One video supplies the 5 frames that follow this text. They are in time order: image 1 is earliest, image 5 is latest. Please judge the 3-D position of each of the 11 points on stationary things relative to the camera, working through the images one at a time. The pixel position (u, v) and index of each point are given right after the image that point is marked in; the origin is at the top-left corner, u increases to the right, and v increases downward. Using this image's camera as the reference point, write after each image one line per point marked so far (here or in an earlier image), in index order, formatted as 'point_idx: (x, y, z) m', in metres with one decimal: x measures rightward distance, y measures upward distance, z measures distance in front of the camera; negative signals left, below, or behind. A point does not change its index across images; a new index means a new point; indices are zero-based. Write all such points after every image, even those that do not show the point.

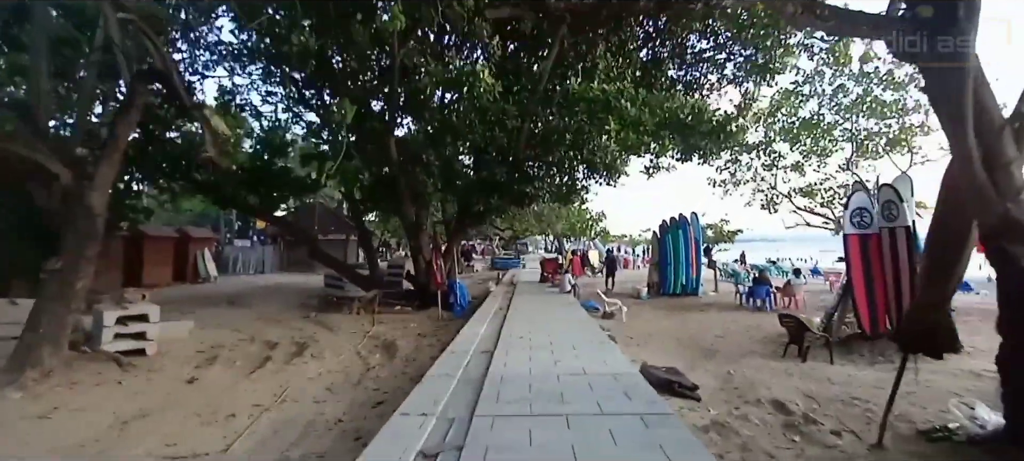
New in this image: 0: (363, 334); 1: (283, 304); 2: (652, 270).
0: (-2.4, -1.7, +11.9) m
1: (-5.2, -1.7, +17.2) m
2: (+3.7, -1.0, +19.6) m
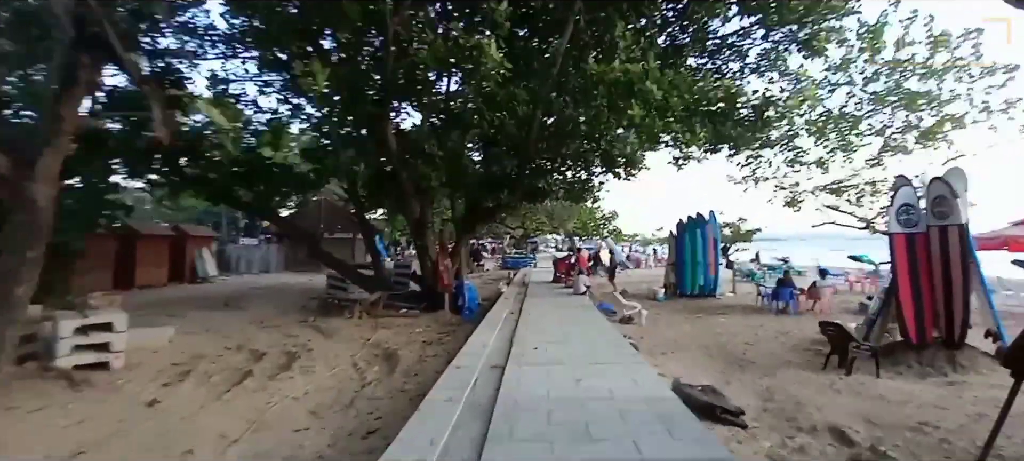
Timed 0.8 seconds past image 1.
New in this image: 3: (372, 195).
0: (-2.2, -1.6, +11.1) m
1: (-5.0, -1.7, +16.4) m
2: (+3.9, -1.0, +18.7) m
3: (-2.6, +0.7, +14.1) m
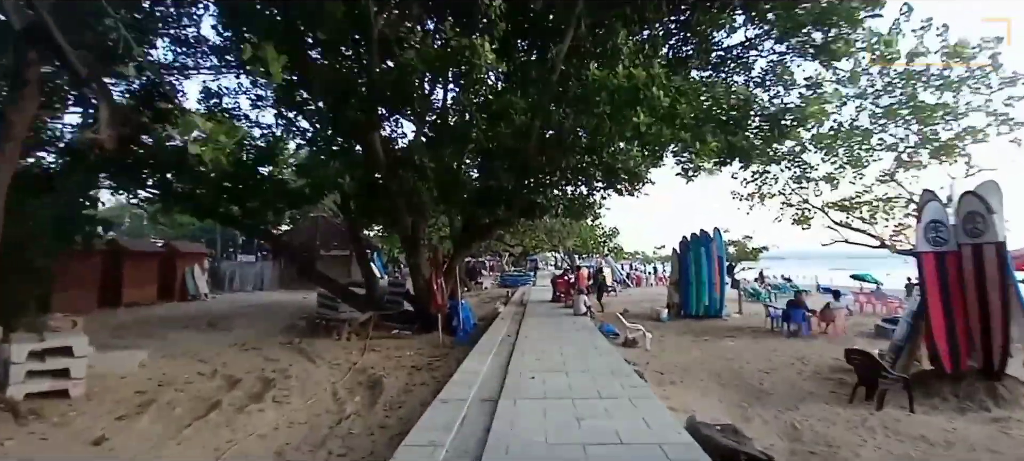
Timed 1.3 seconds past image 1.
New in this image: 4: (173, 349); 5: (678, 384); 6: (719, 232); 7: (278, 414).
0: (-2.2, -1.9, +10.4) m
1: (-5.1, -2.0, +15.6) m
2: (+3.8, -1.4, +18.0) m
3: (-2.7, +0.4, +13.5) m
4: (-5.6, -1.9, +12.3) m
5: (+1.8, -1.6, +7.9) m
6: (+4.8, 0.0, +17.4) m
7: (-2.1, -1.6, +6.8) m
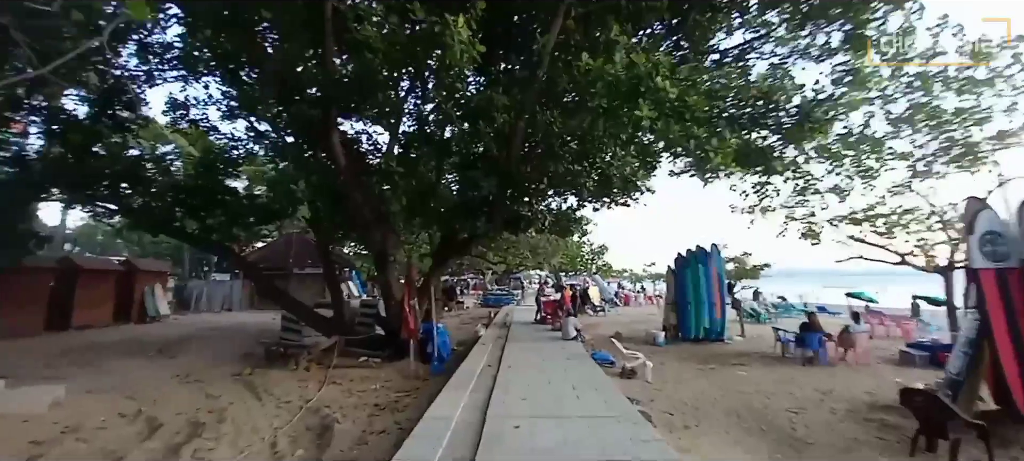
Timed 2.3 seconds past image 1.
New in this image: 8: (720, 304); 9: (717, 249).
0: (-2.5, -2.0, +8.9) m
1: (-5.4, -2.3, +14.1) m
2: (+3.4, -1.8, +16.6) m
3: (-3.0, +0.1, +12.0) m
4: (-5.8, -2.1, +10.7) m
5: (+1.6, -1.7, +6.5) m
6: (+4.4, -0.4, +16.1) m
7: (-2.3, -1.7, +5.3) m
8: (+4.4, -1.5, +15.7) m
9: (+4.4, -0.4, +16.1) m
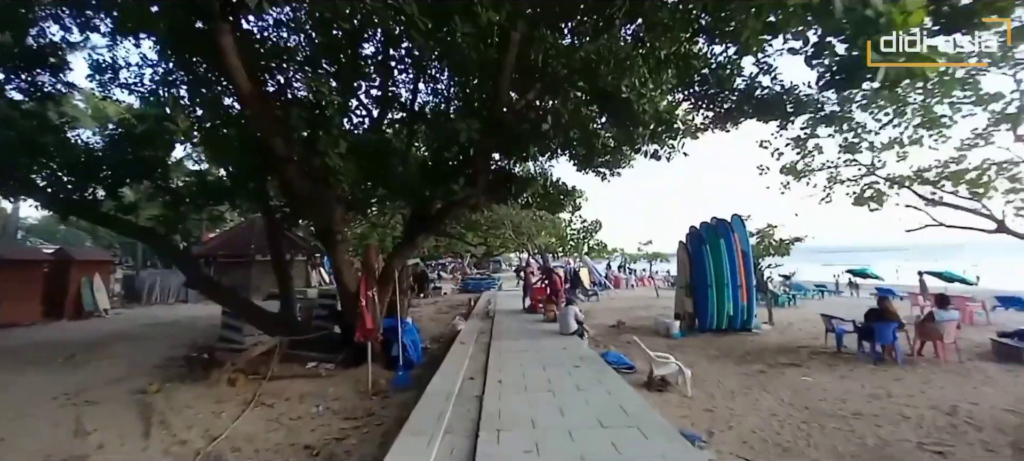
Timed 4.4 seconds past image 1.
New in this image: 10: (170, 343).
0: (-2.5, -1.8, +6.2) m
1: (-5.6, -2.0, +11.3) m
2: (+3.2, -1.2, +14.1) m
3: (-3.2, +0.5, +9.3) m
4: (-5.9, -1.9, +7.9) m
5: (+1.6, -1.4, +3.9) m
6: (+4.2, +0.2, +13.6) m
7: (-2.2, -1.5, +2.6) m
8: (+4.1, -1.0, +13.2) m
9: (+4.1, +0.2, +13.6) m
10: (-5.9, -2.0, +12.9) m
